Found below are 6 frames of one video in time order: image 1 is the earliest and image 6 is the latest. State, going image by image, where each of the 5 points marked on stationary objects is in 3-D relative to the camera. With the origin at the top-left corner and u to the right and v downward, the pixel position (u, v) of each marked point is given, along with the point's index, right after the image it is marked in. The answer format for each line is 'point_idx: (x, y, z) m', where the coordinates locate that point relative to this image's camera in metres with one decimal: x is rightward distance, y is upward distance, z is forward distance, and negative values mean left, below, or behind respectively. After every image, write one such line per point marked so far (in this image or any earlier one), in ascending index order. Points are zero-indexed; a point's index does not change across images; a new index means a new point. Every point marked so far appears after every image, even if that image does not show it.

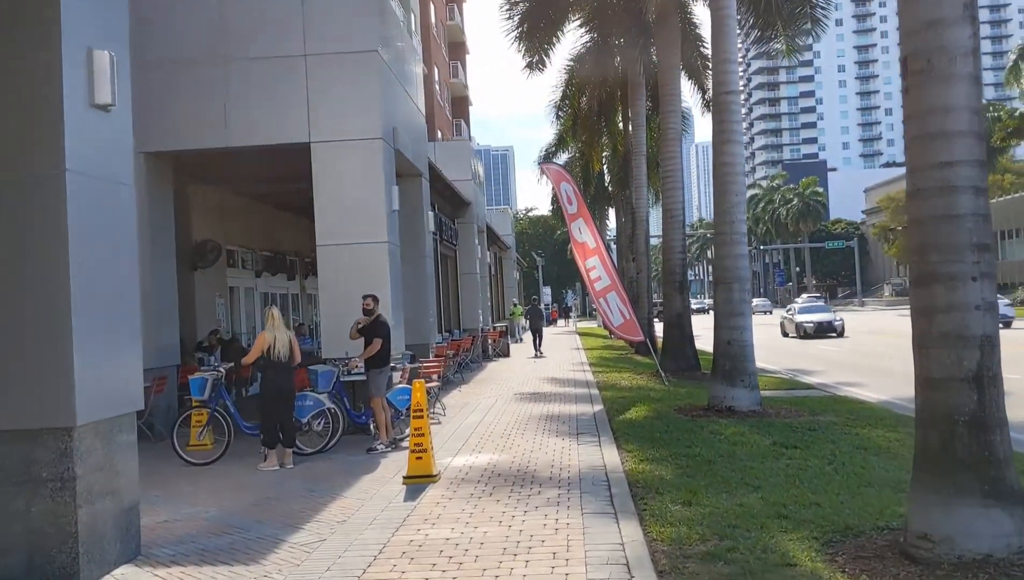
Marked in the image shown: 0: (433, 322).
0: (-1.4, -0.6, +17.1) m
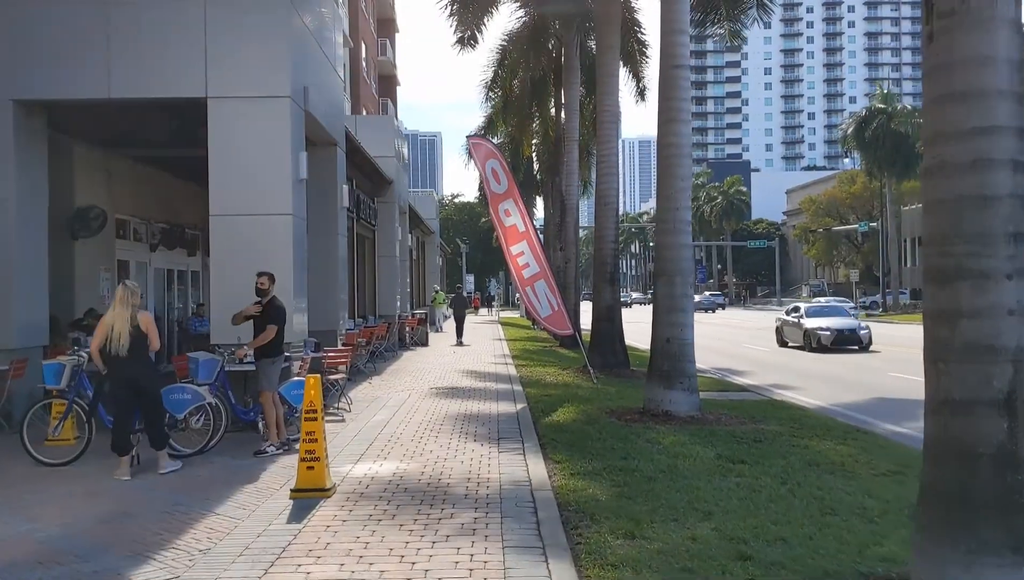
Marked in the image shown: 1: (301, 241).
0: (-2.7, -0.3, +15.6) m
1: (-2.6, +0.6, +12.1) m
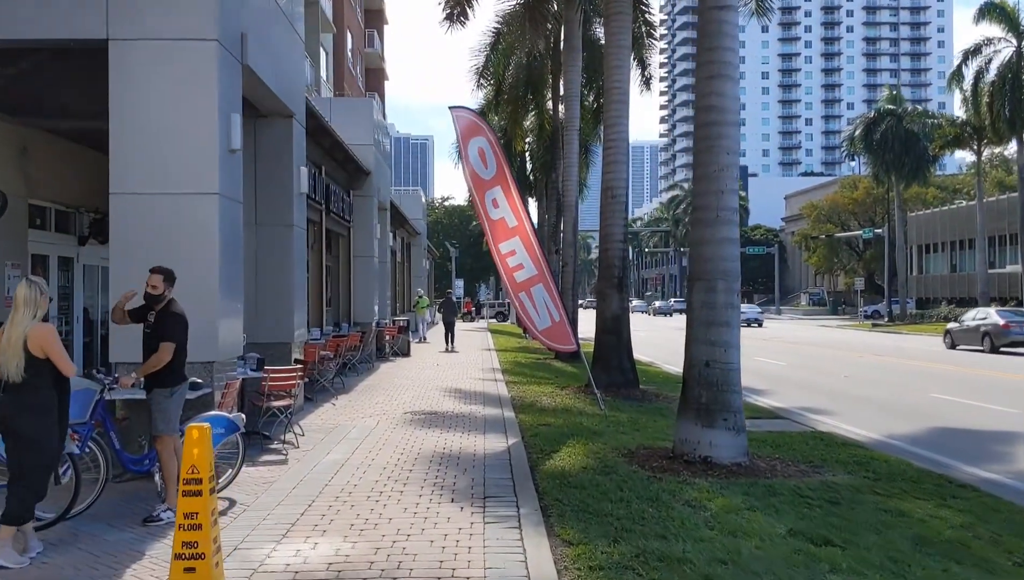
0: (-2.8, -0.3, +12.9) m
1: (-2.7, +0.6, +9.4) m
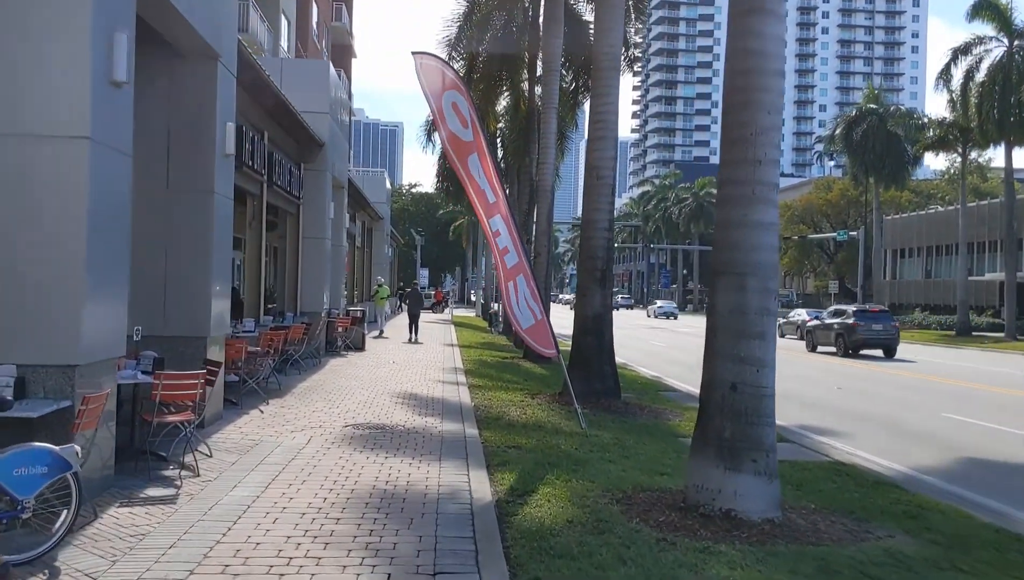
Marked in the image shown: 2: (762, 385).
0: (-3.2, -0.1, +10.6) m
1: (-2.9, +0.7, +7.1) m
2: (+1.8, -0.7, +6.8) m
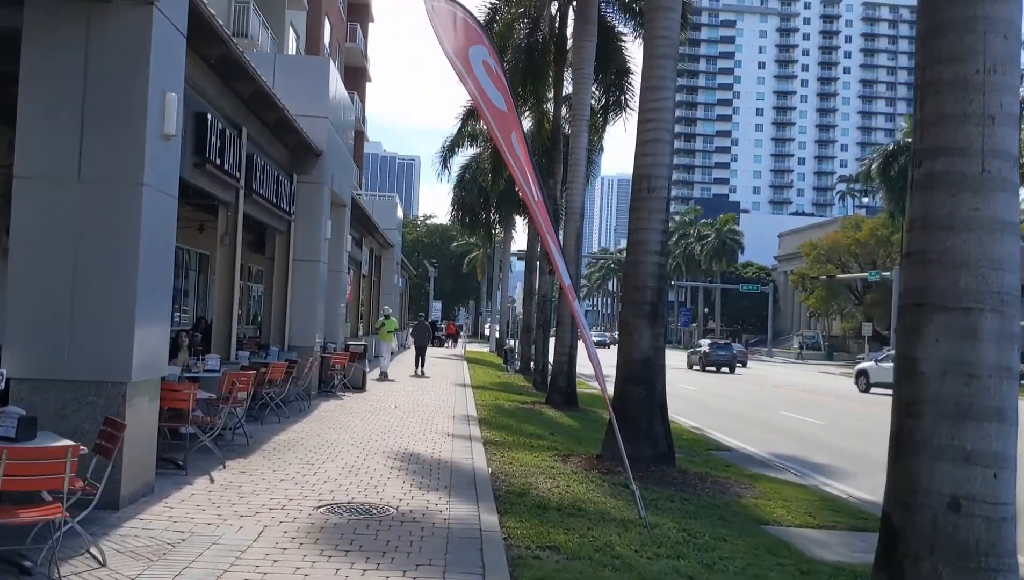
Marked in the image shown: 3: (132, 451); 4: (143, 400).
0: (-2.9, -0.4, +7.8) m
1: (-2.7, +0.6, +4.4) m
2: (+2.0, -0.8, +3.9) m
3: (-3.0, -1.3, +7.6) m
4: (-3.0, -0.9, +7.8) m
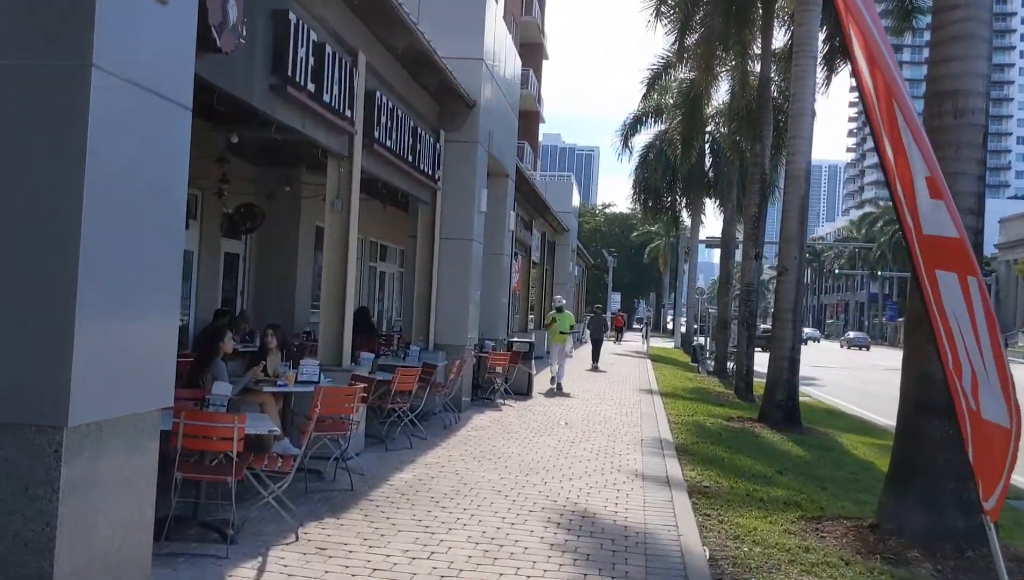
0: (-1.8, -0.2, +4.4) m
1: (-2.2, +0.7, +1.0) m
2: (+2.3, -0.7, -0.3) m
3: (-1.9, -1.1, +4.3) m
4: (-1.8, -0.7, +4.5) m
